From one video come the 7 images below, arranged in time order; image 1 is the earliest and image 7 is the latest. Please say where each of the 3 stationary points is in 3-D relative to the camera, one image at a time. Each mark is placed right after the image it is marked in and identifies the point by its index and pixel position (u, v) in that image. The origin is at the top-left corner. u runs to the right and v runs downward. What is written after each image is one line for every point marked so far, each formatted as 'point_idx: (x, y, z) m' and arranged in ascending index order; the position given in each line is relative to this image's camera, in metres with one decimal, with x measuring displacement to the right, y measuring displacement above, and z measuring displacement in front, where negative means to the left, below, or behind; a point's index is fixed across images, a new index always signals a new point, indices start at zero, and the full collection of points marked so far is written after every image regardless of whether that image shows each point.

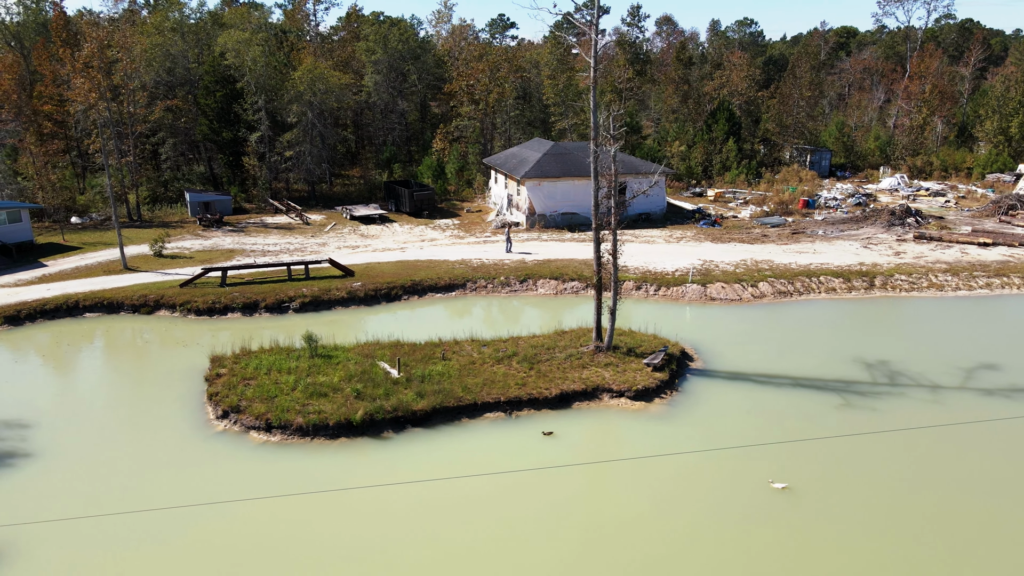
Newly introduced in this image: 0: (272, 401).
0: (-5.2, -2.4, +13.2) m
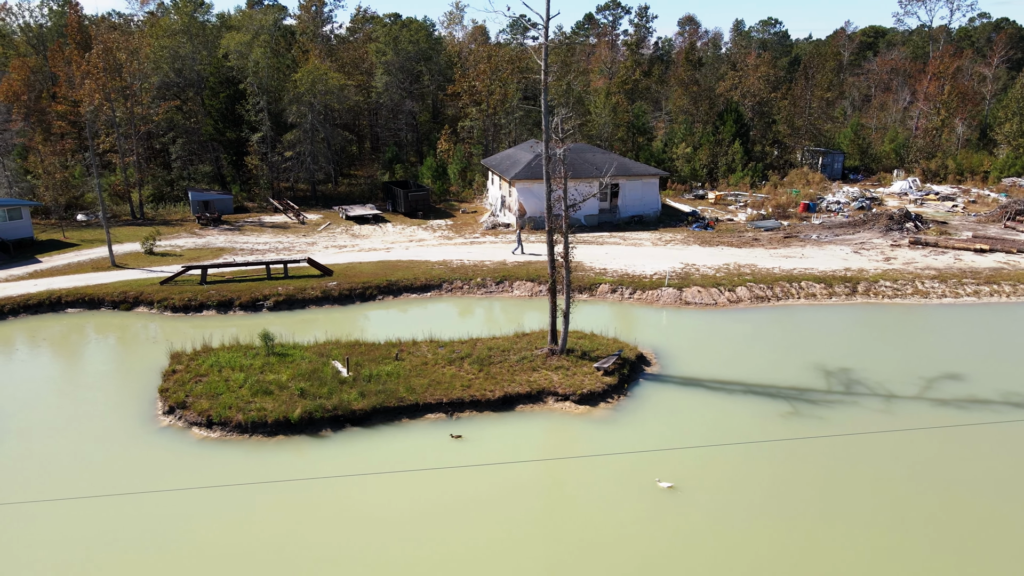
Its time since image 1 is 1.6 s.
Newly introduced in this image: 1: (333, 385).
0: (-6.5, -2.4, +13.5) m
1: (-4.0, -2.2, +13.9) m
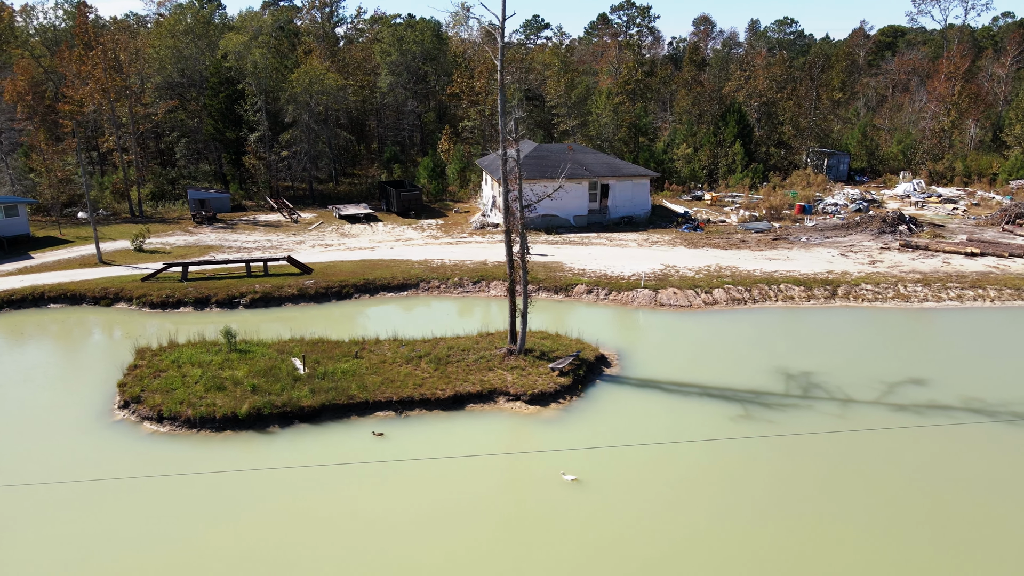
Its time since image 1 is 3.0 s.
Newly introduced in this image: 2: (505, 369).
0: (-7.6, -2.3, +13.7) m
1: (-5.1, -2.1, +14.1) m
2: (-0.2, -2.0, +15.1) m
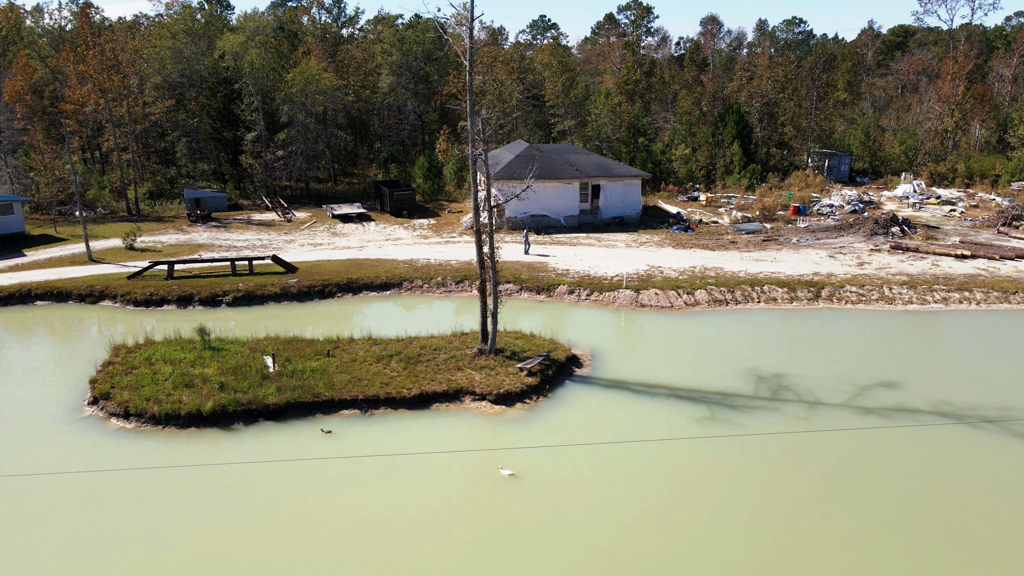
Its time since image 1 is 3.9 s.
0: (-8.4, -2.3, +13.8) m
1: (-5.9, -2.1, +14.2) m
2: (-0.9, -2.0, +15.1) m
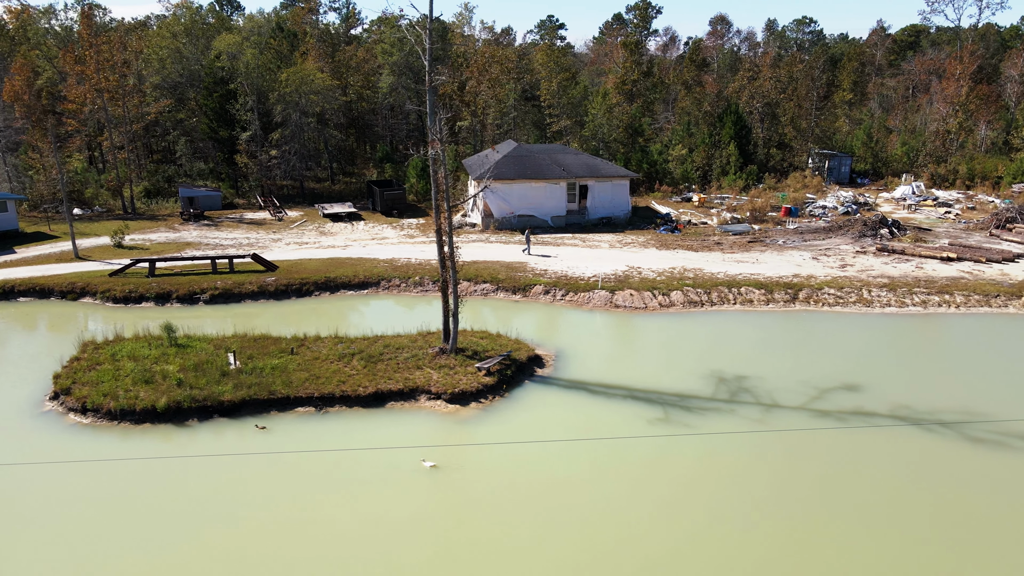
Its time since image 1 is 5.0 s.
0: (-9.4, -2.2, +14.0) m
1: (-6.9, -2.0, +14.3) m
2: (-1.9, -1.9, +15.2) m
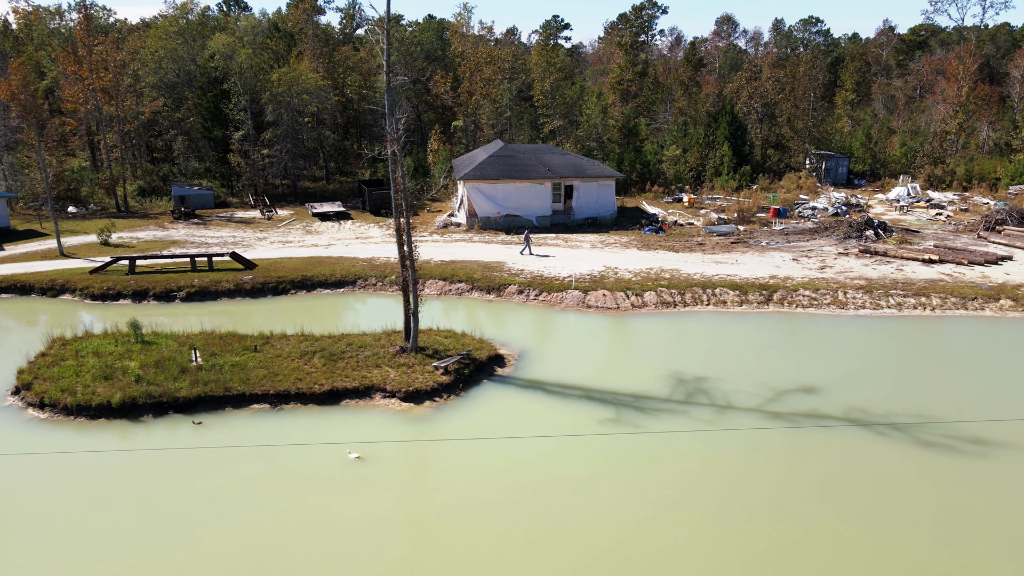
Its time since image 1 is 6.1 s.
0: (-10.4, -2.1, +14.3) m
1: (-8.0, -2.0, +14.5) m
2: (-3.0, -1.9, +15.3) m
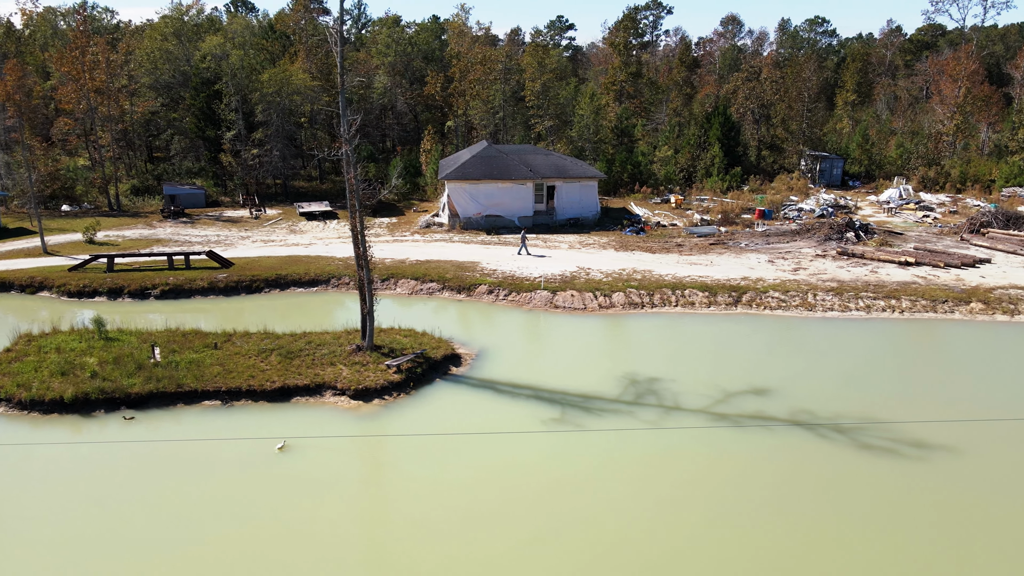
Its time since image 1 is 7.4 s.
0: (-11.6, -2.1, +14.6) m
1: (-9.2, -1.9, +14.8) m
2: (-4.1, -1.9, +15.5) m
